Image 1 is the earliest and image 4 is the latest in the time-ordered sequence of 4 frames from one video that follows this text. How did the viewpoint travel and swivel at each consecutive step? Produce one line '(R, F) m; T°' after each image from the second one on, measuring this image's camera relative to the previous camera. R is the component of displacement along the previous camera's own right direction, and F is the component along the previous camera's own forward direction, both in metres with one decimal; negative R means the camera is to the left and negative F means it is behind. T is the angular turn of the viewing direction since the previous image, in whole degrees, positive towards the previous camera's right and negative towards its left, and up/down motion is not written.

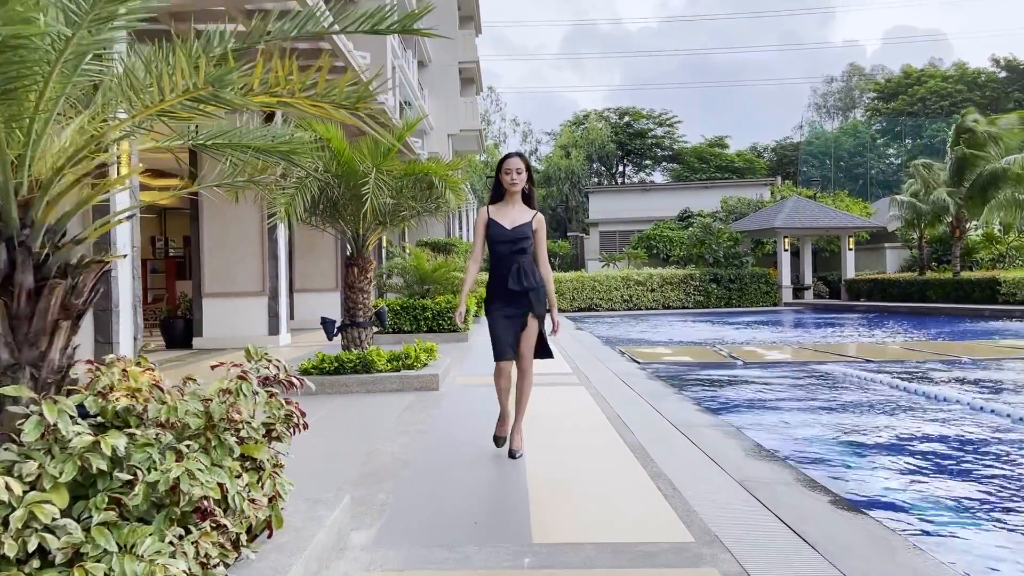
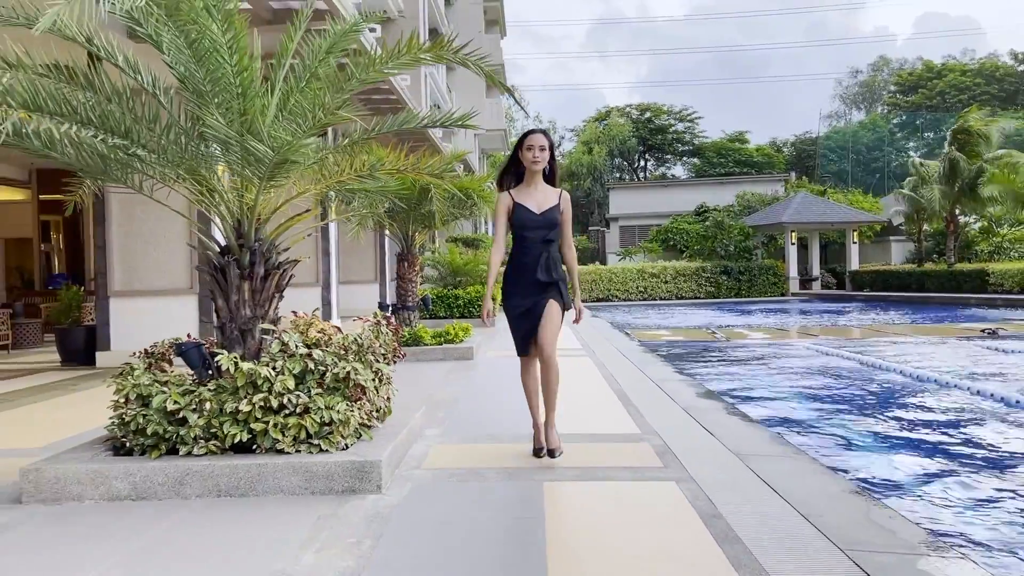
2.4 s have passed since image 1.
(+0.1, -1.6) m; -2°
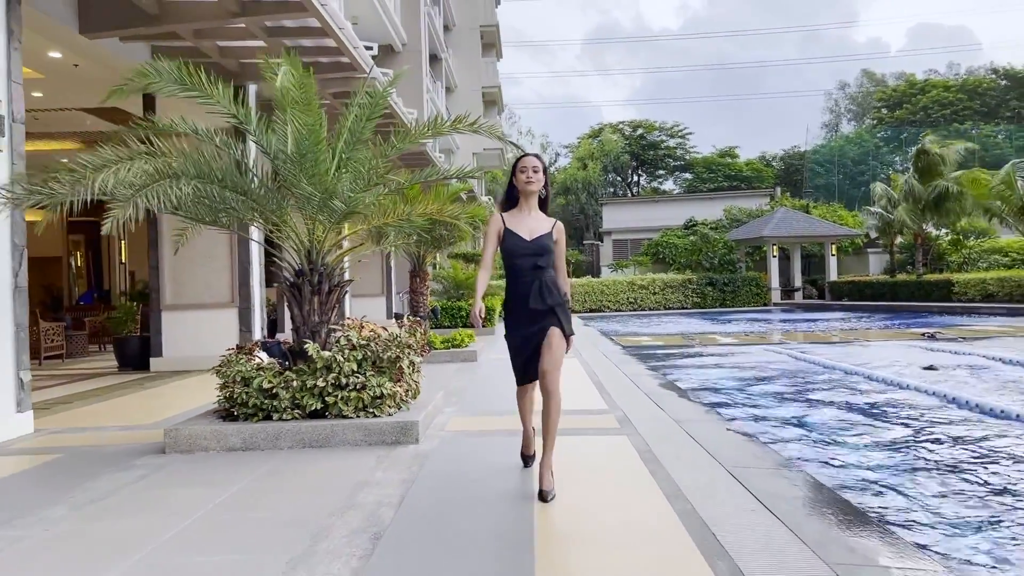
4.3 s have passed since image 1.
(0.0, -1.4) m; 0°
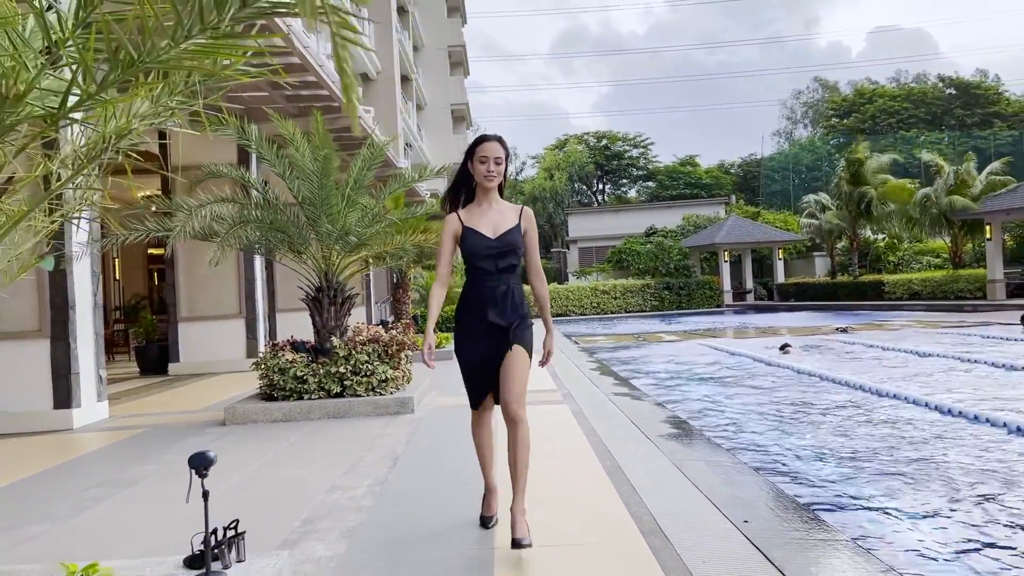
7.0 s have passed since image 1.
(0.0, -1.7) m; +2°
